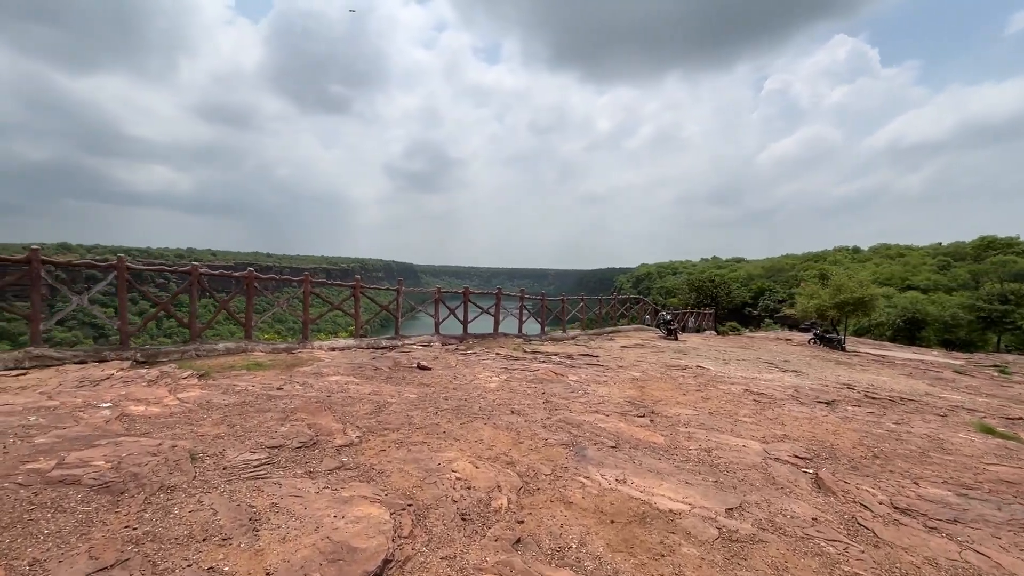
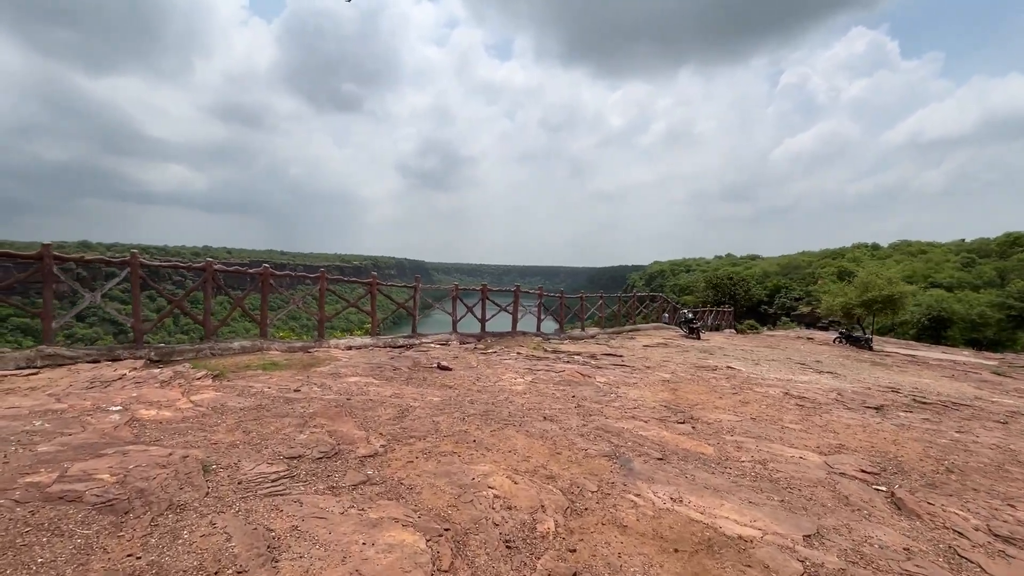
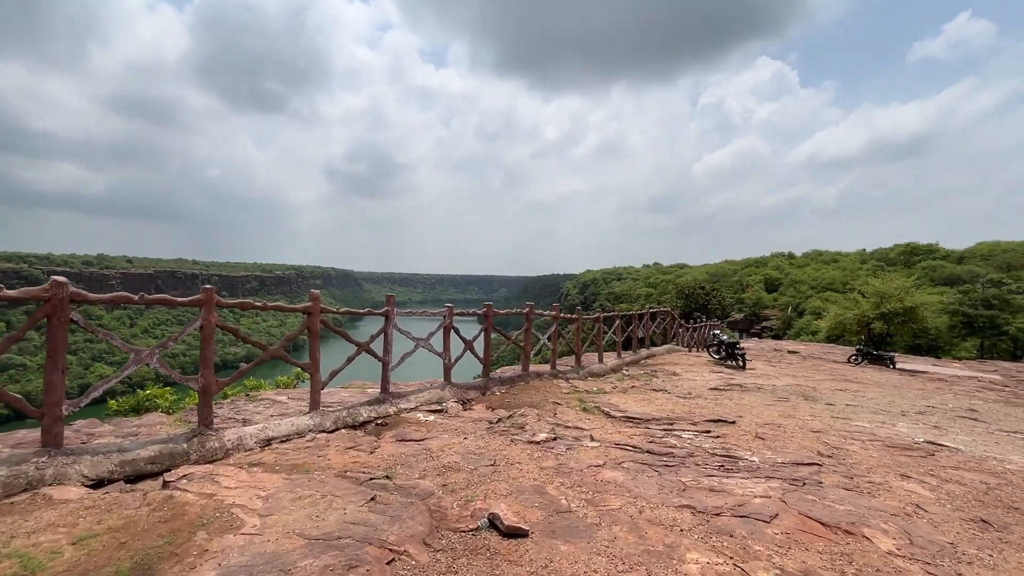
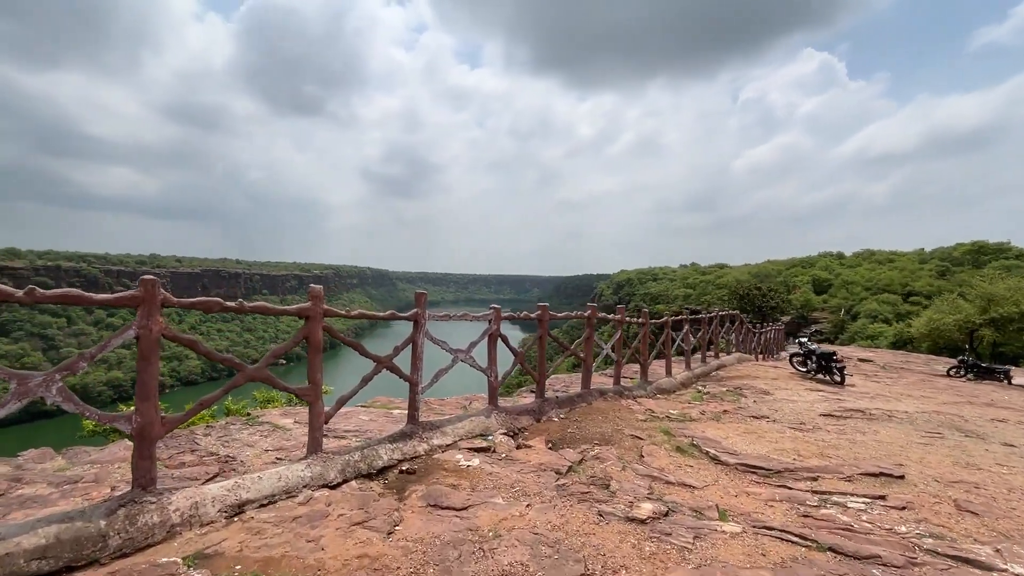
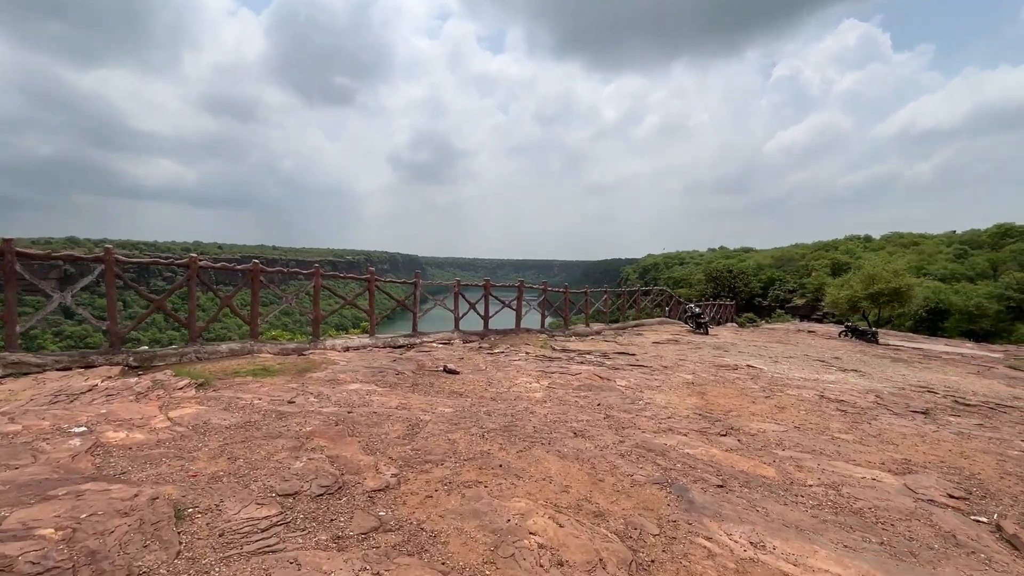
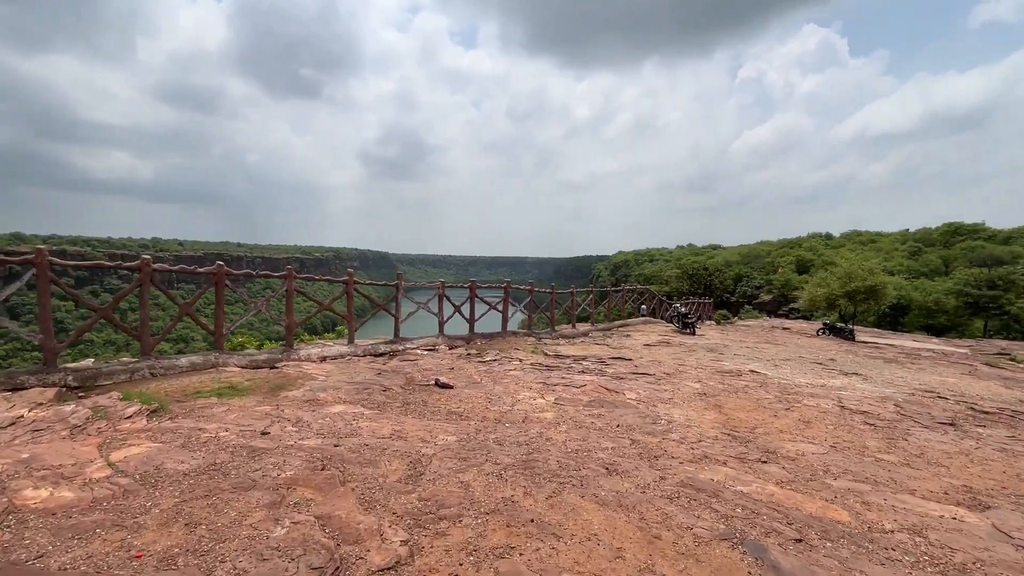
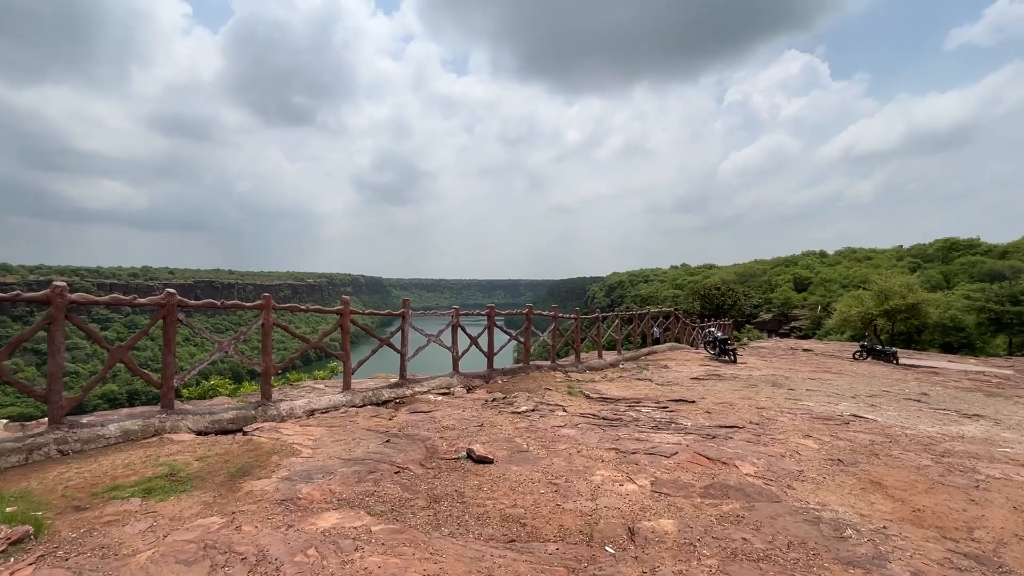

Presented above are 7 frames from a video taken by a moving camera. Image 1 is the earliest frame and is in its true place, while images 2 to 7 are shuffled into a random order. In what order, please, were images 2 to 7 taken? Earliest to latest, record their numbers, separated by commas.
2, 5, 6, 7, 3, 4
